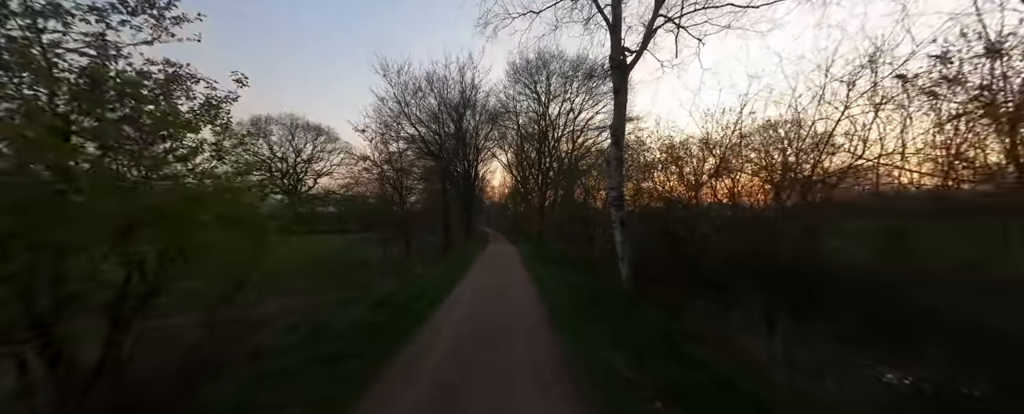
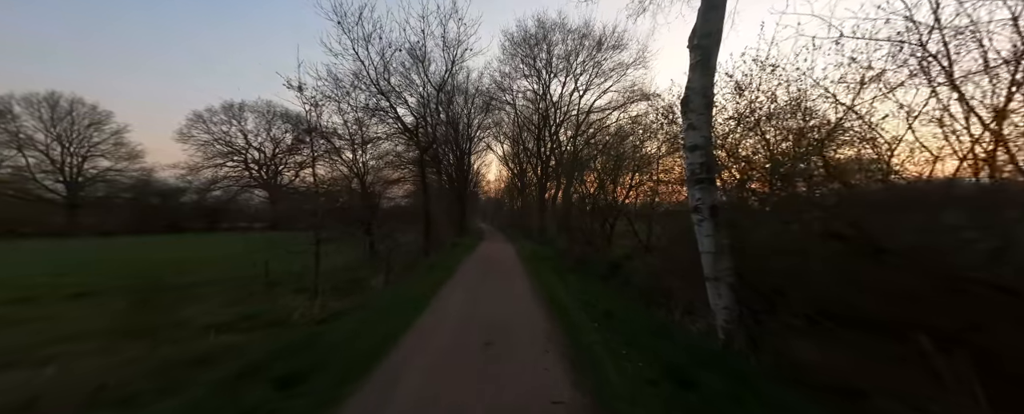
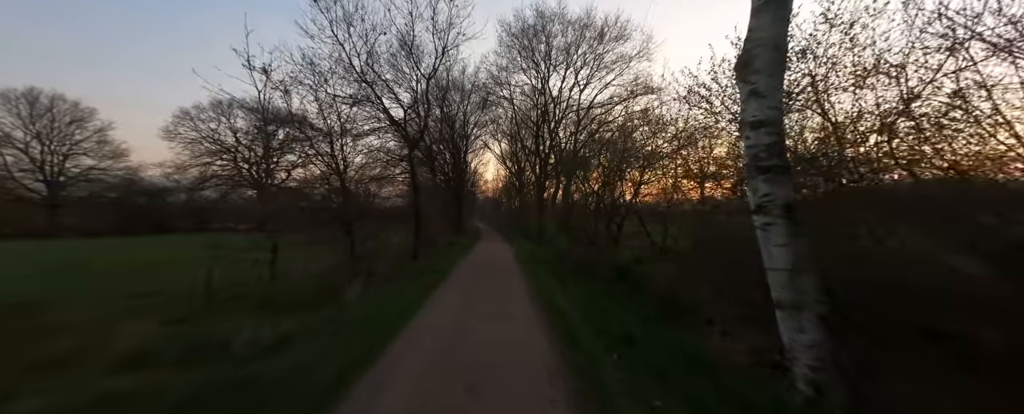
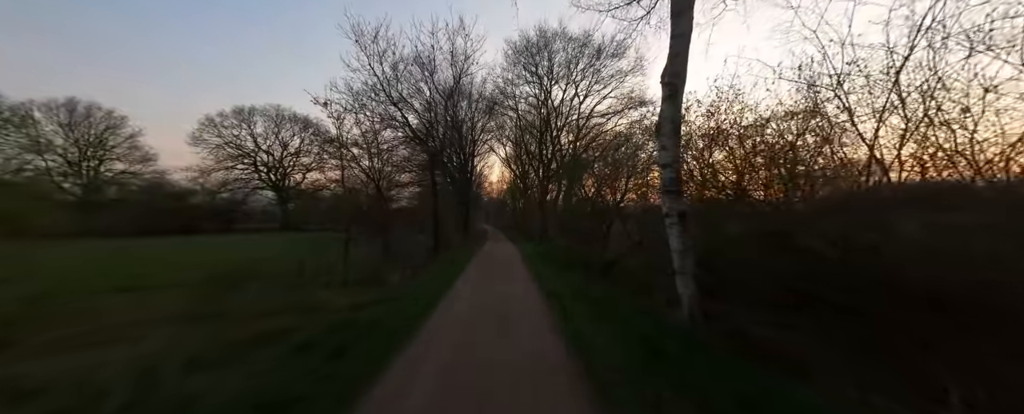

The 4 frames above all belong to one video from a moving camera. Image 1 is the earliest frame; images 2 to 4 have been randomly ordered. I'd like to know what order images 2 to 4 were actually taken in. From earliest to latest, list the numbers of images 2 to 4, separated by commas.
4, 2, 3
